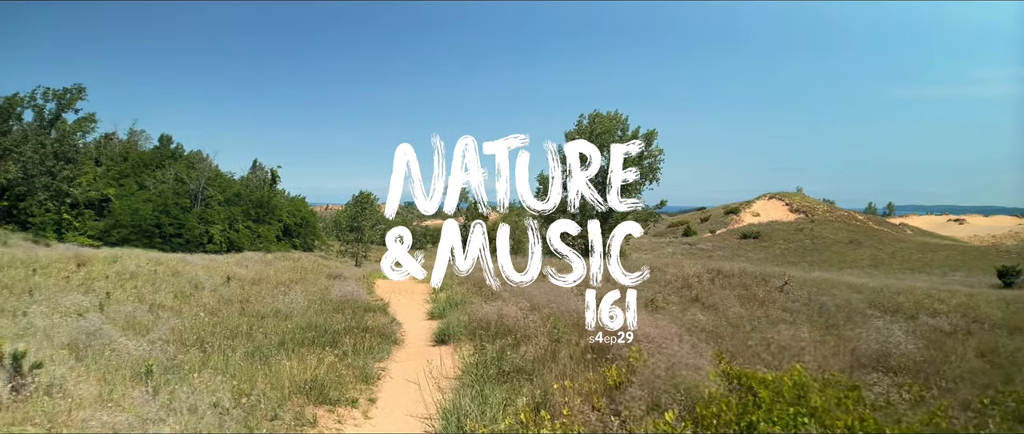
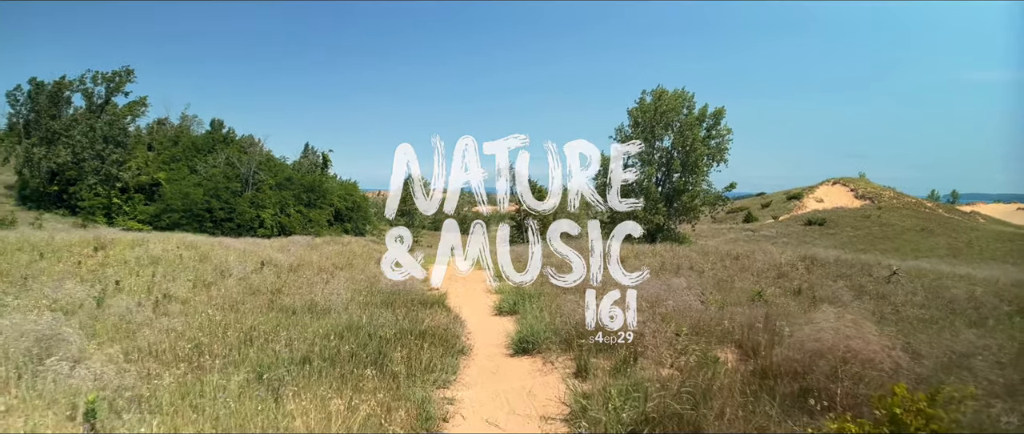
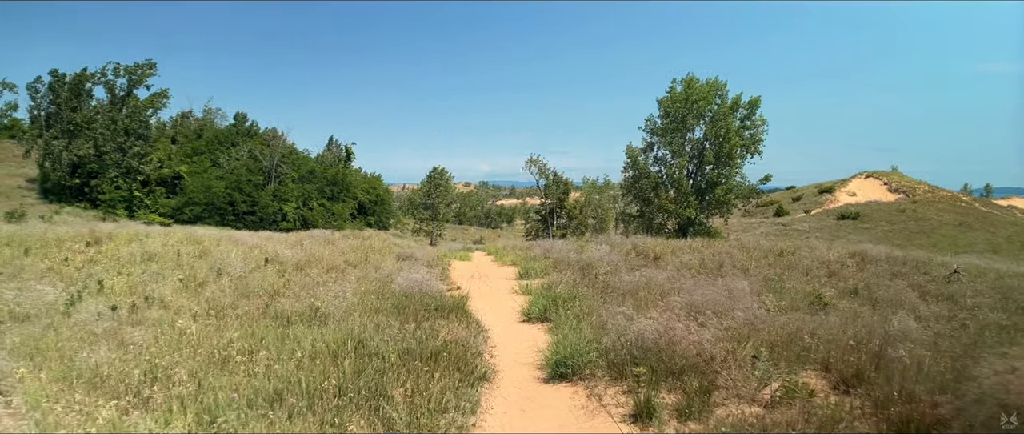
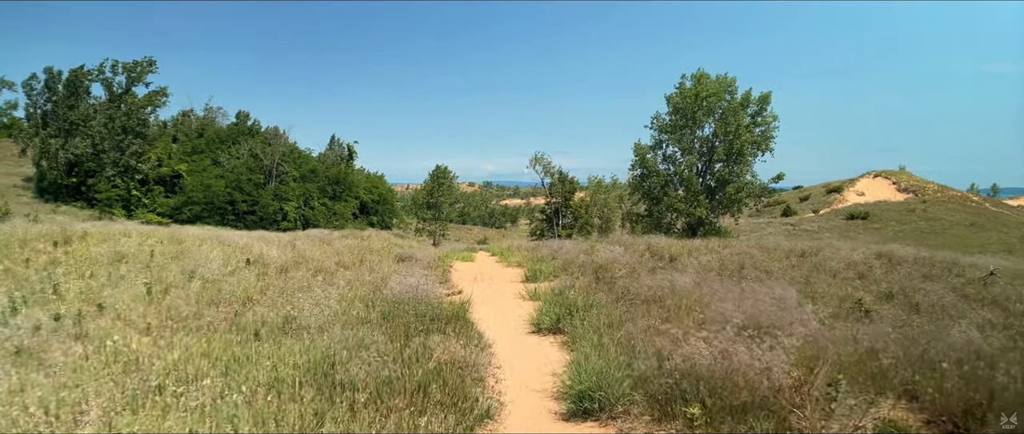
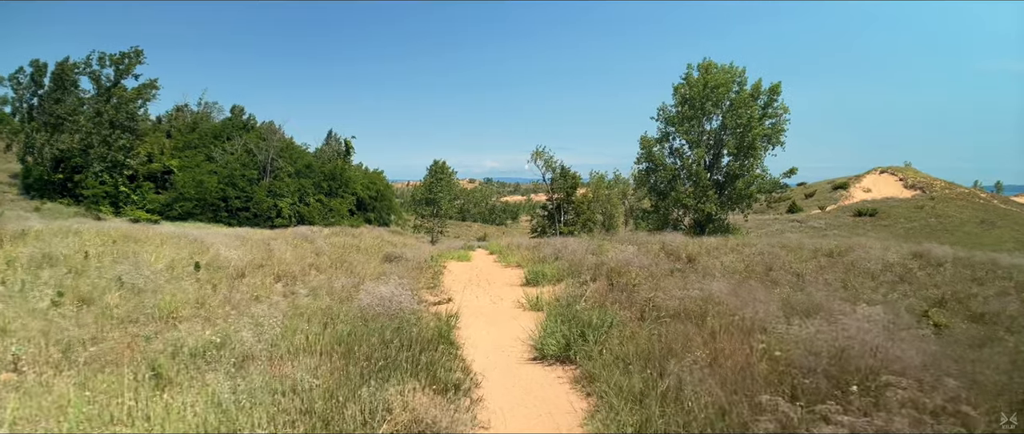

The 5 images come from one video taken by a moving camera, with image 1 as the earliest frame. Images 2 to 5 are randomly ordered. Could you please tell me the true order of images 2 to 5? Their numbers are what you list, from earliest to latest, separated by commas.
2, 3, 4, 5
